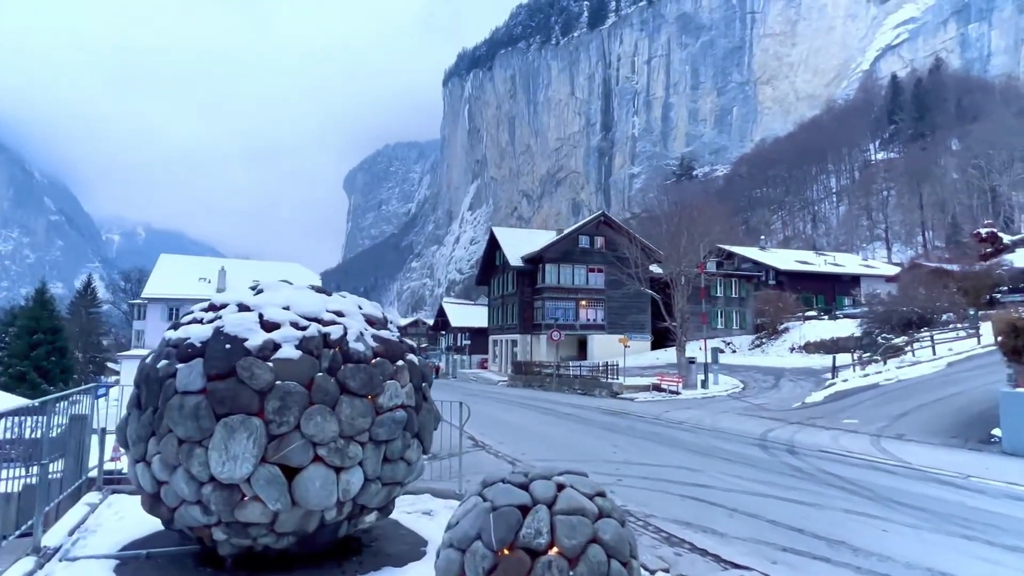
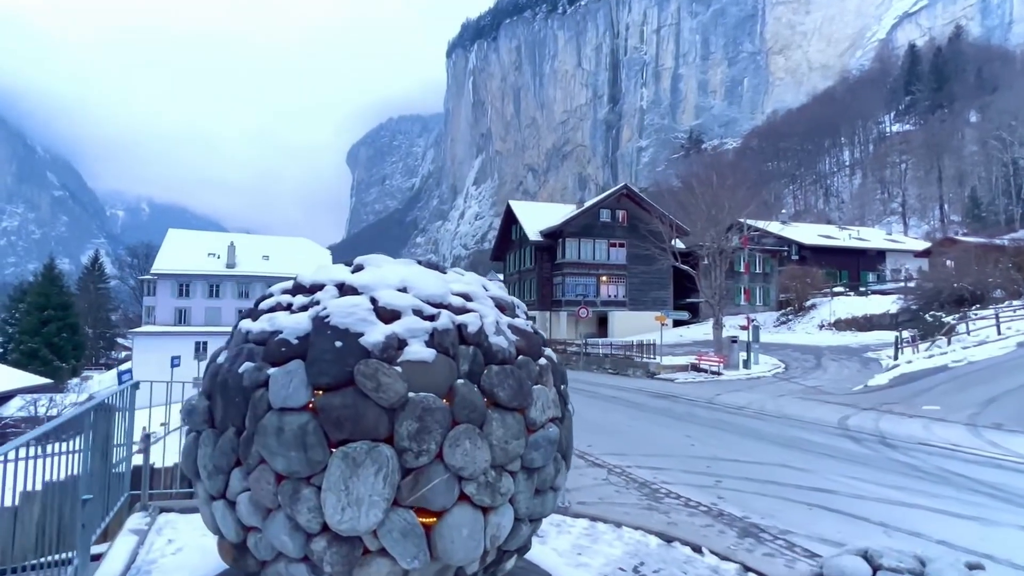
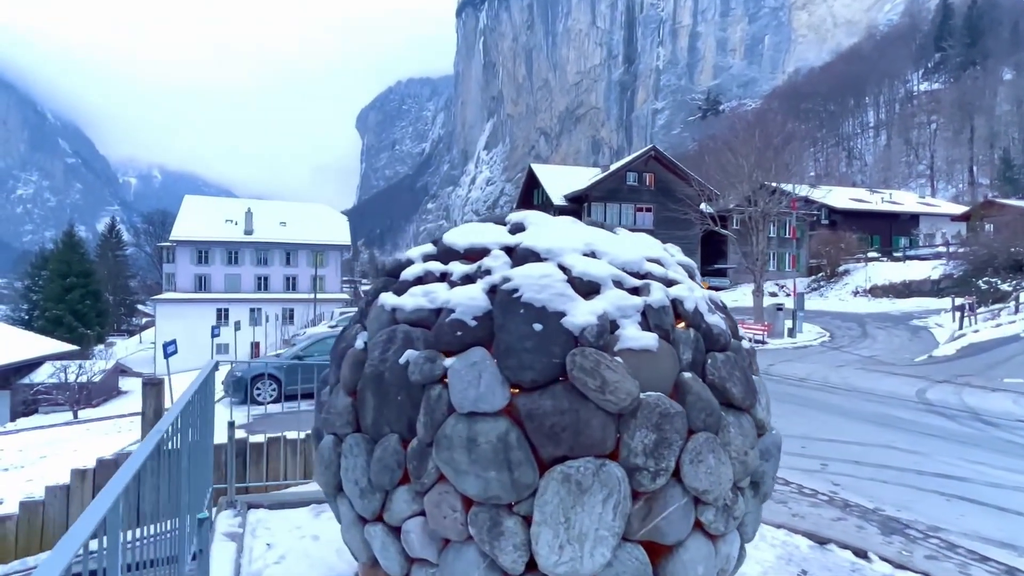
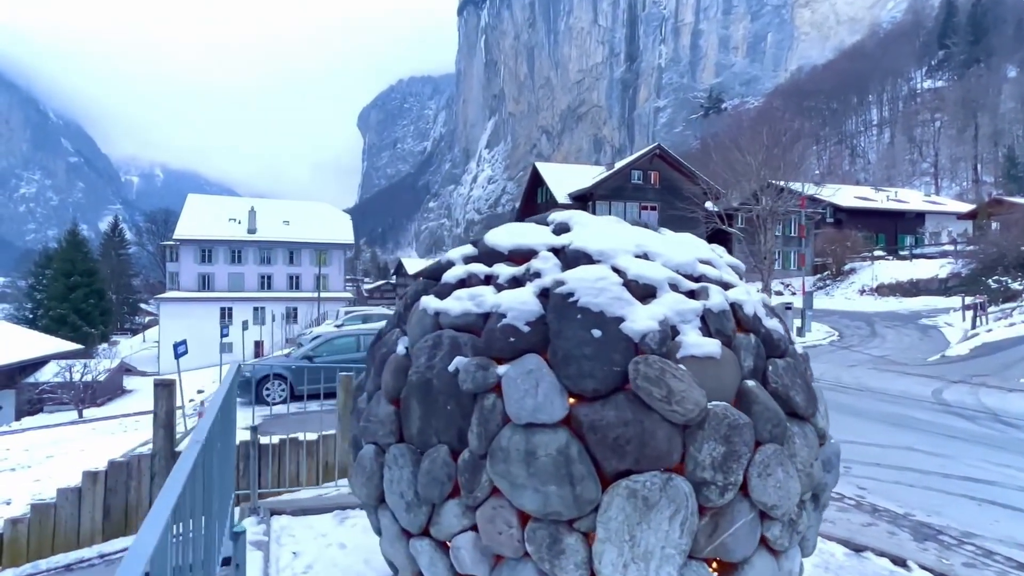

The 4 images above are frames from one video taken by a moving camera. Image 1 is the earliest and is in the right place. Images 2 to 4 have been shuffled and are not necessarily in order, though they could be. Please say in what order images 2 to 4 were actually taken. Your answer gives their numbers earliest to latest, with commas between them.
2, 3, 4
